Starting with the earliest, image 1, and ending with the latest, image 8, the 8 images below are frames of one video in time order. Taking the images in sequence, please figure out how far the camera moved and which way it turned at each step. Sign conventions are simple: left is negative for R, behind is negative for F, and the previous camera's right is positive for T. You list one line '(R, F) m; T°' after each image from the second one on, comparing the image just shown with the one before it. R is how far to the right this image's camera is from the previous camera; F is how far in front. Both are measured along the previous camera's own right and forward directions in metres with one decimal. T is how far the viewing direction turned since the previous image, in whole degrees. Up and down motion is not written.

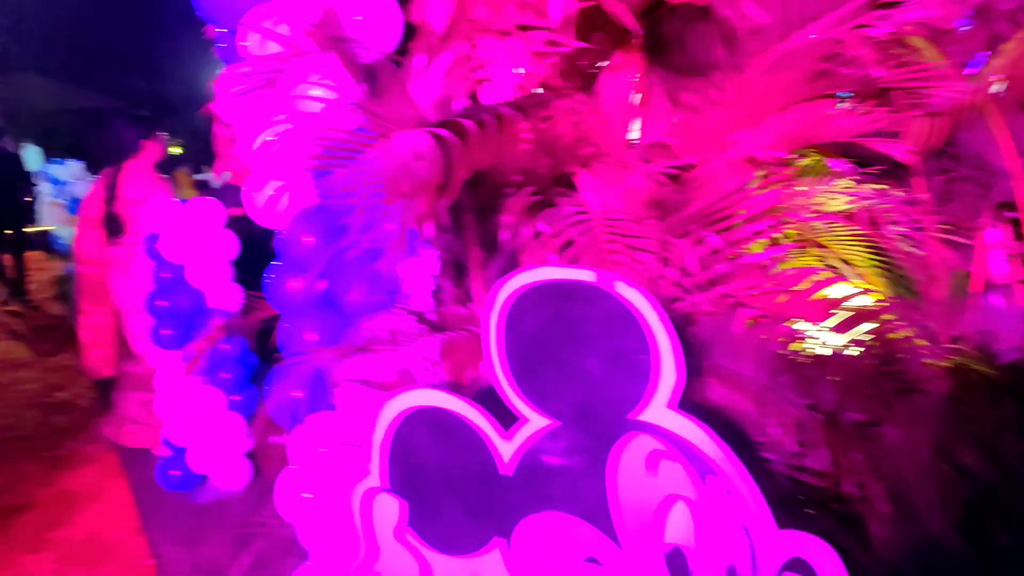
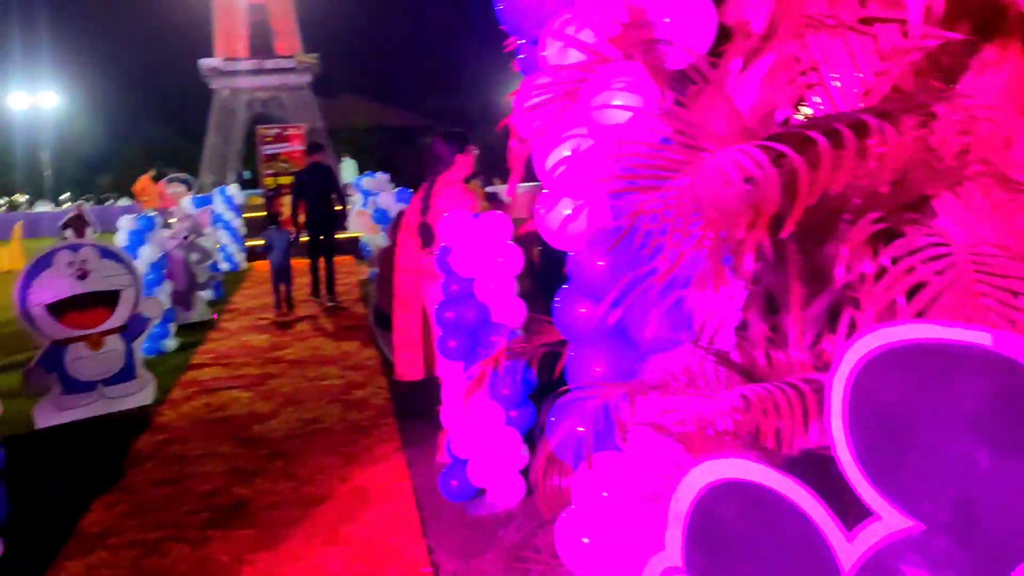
(-0.1, +0.2) m; -18°
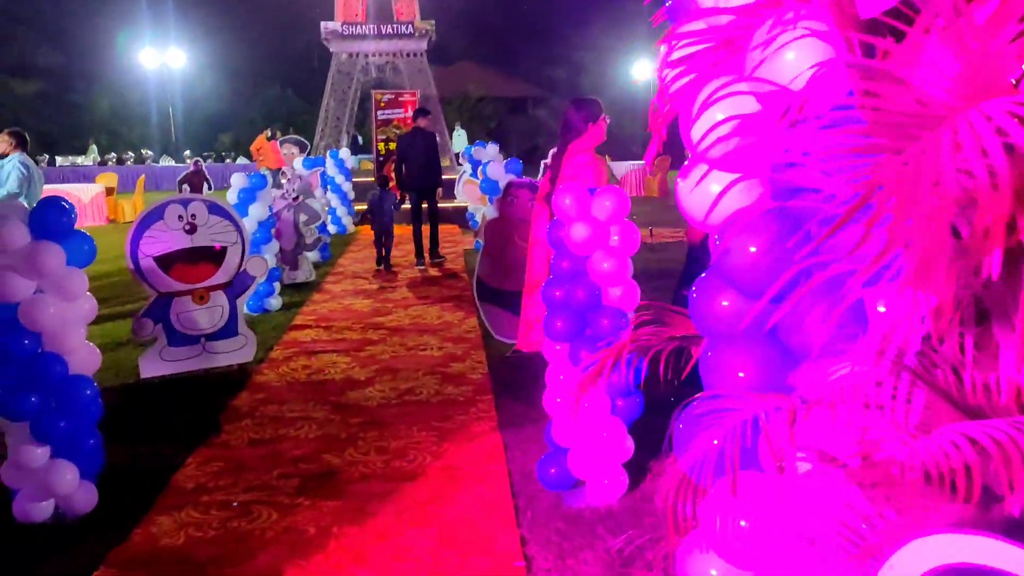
(0.0, +0.2) m; -6°
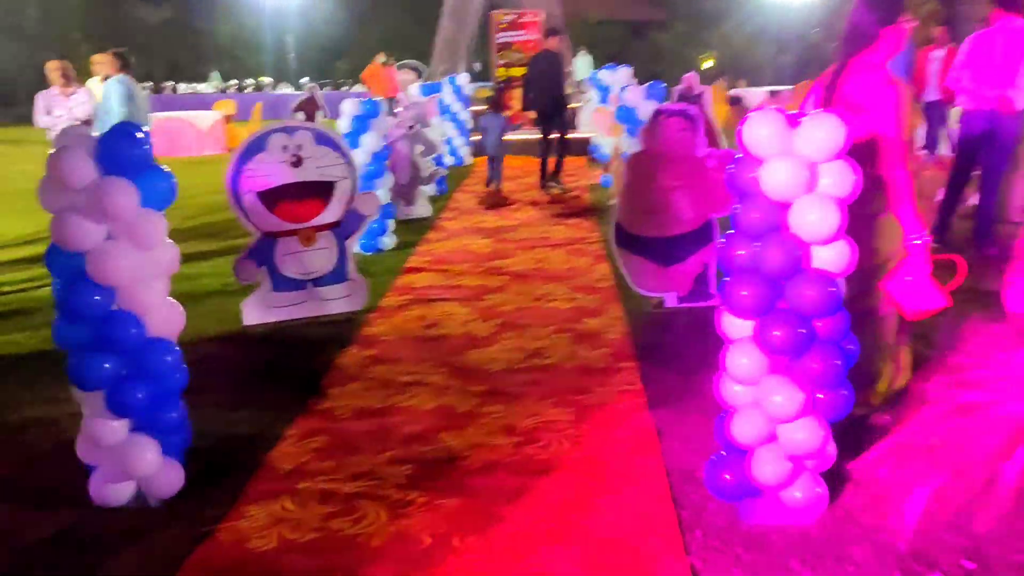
(-0.2, +0.7) m; -7°
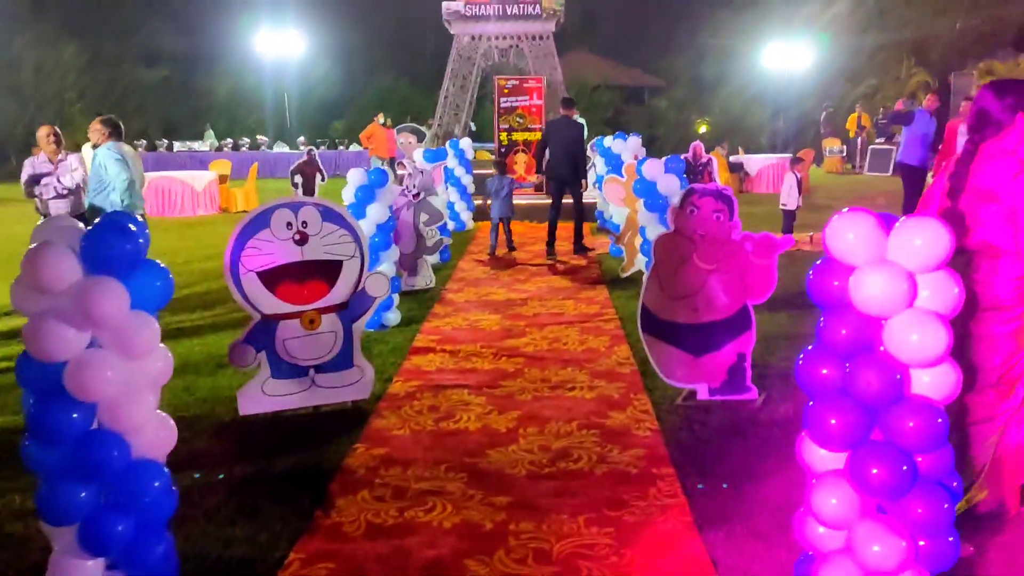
(-0.1, +0.3) m; +1°
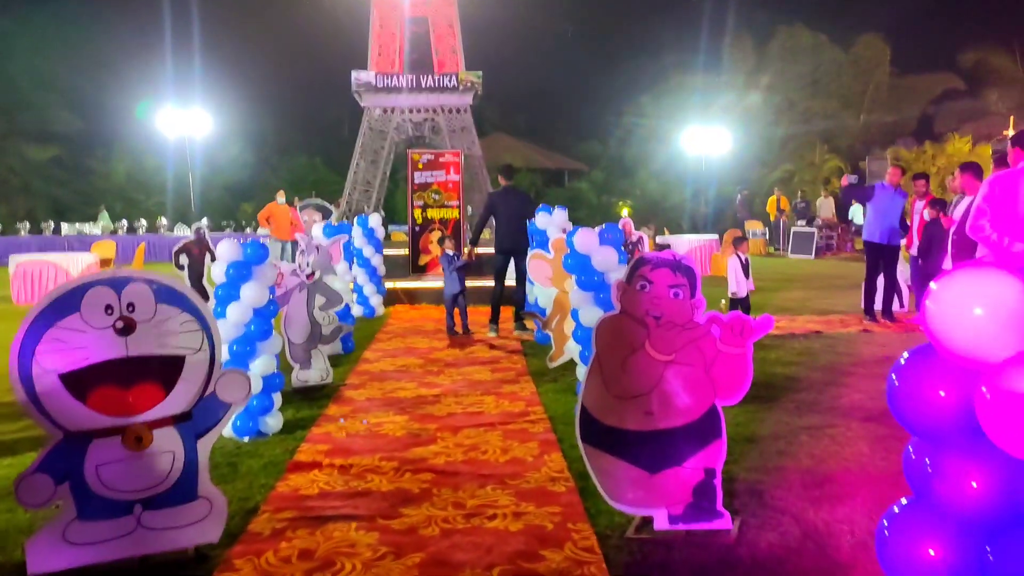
(+0.1, +1.0) m; +5°
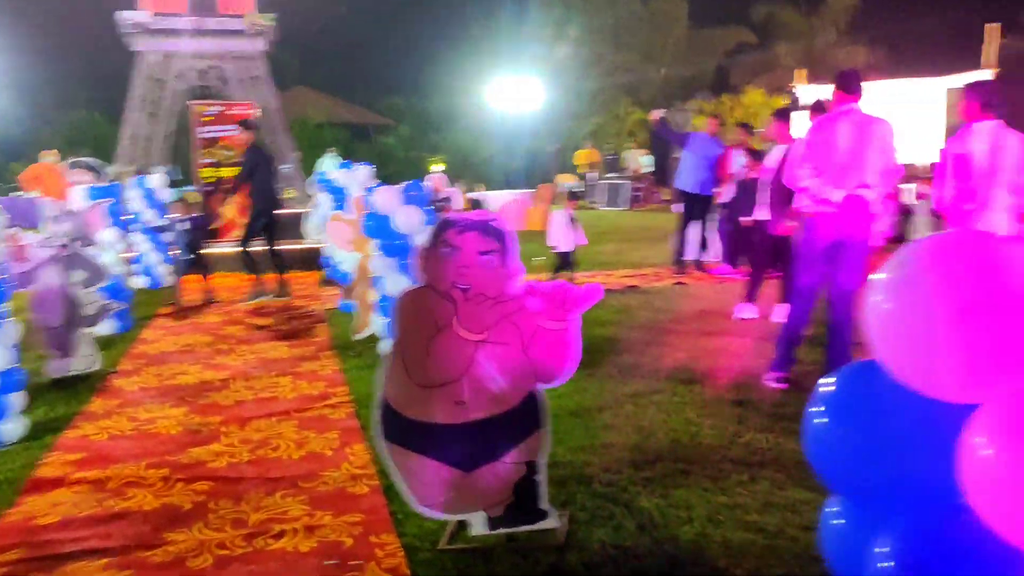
(+0.1, +0.5) m; +11°
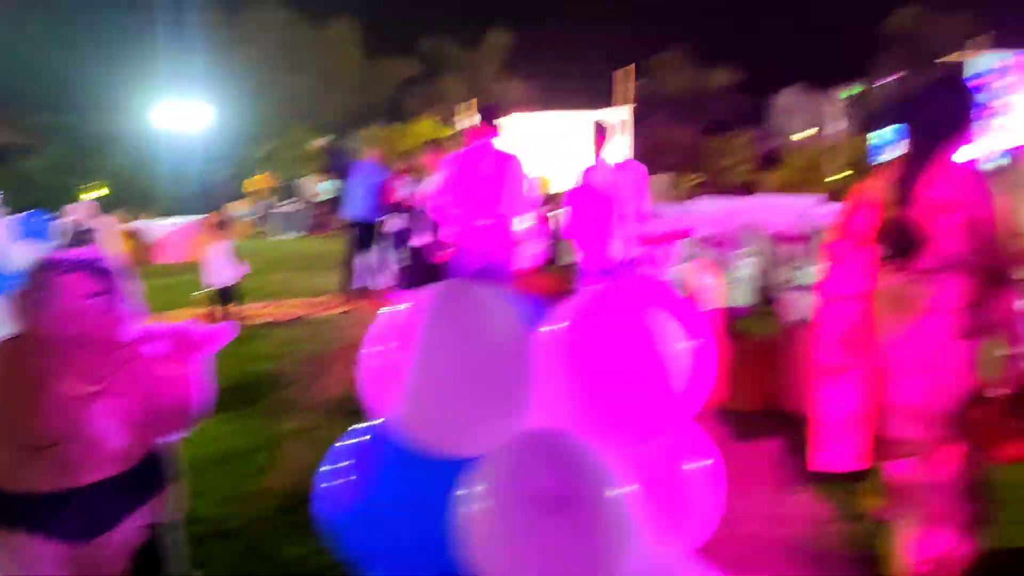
(+0.2, 0.0) m; +19°
